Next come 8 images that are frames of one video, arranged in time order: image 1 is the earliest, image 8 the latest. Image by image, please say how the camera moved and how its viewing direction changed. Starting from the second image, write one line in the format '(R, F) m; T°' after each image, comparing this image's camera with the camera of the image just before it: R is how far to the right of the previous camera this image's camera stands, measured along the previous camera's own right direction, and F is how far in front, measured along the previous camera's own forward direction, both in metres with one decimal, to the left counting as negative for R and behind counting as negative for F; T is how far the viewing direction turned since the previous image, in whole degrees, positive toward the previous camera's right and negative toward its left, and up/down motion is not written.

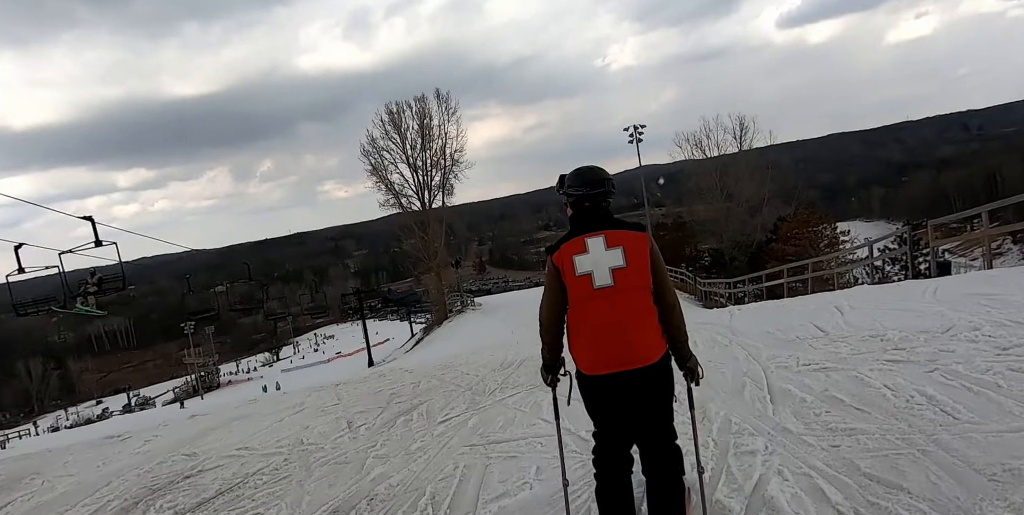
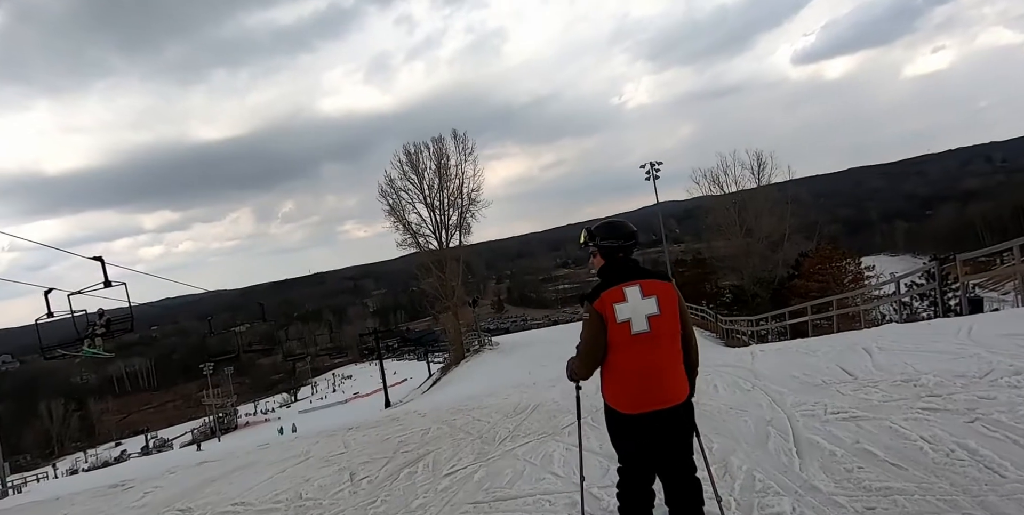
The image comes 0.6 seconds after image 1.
(+0.1, +0.2) m; -2°
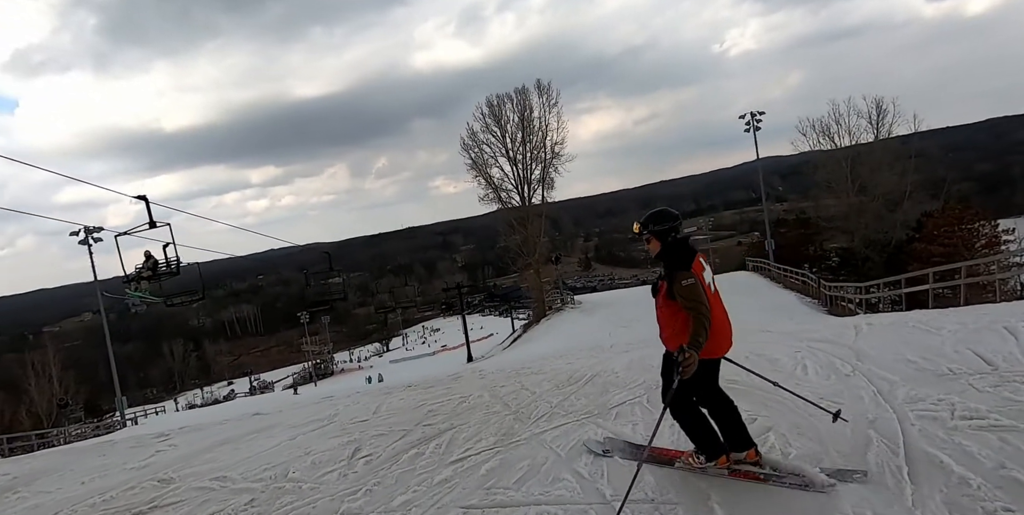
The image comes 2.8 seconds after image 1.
(+0.5, +1.2) m; -8°
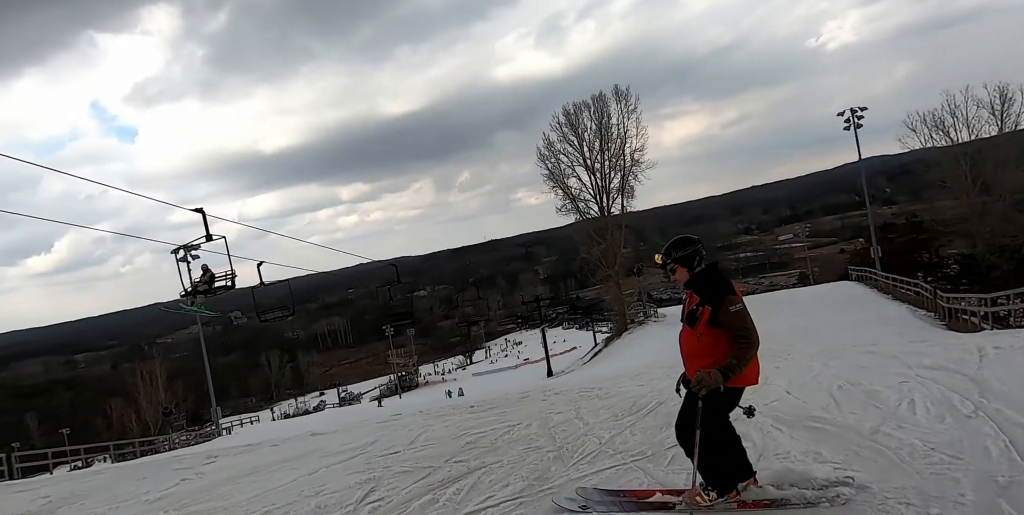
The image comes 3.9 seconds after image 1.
(+0.4, +0.8) m; -8°
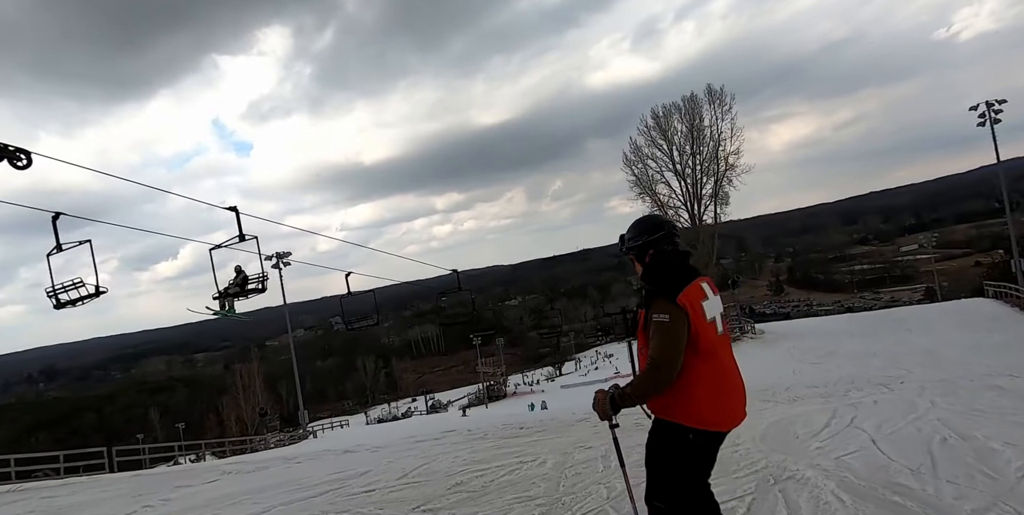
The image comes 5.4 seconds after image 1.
(+0.8, +1.2) m; -9°
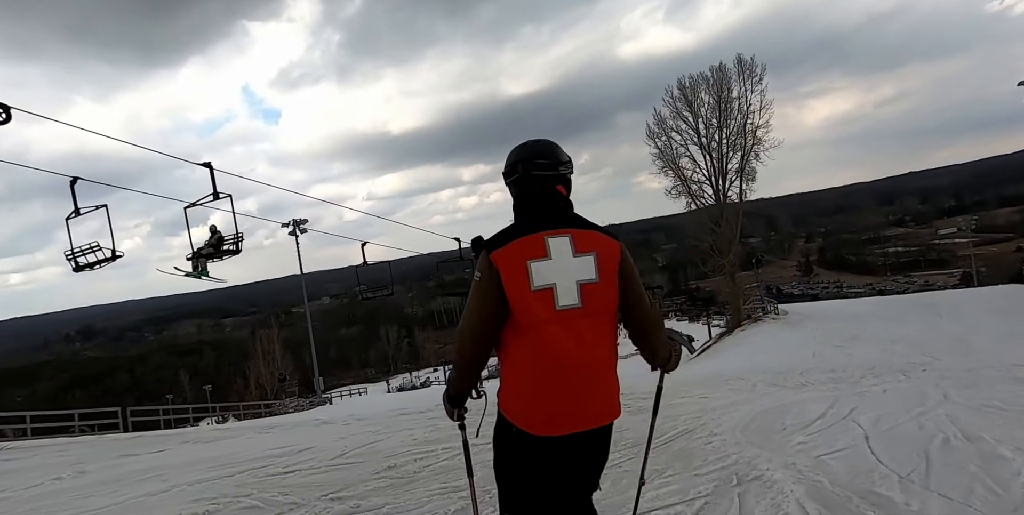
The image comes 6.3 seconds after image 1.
(+0.7, +0.7) m; -3°
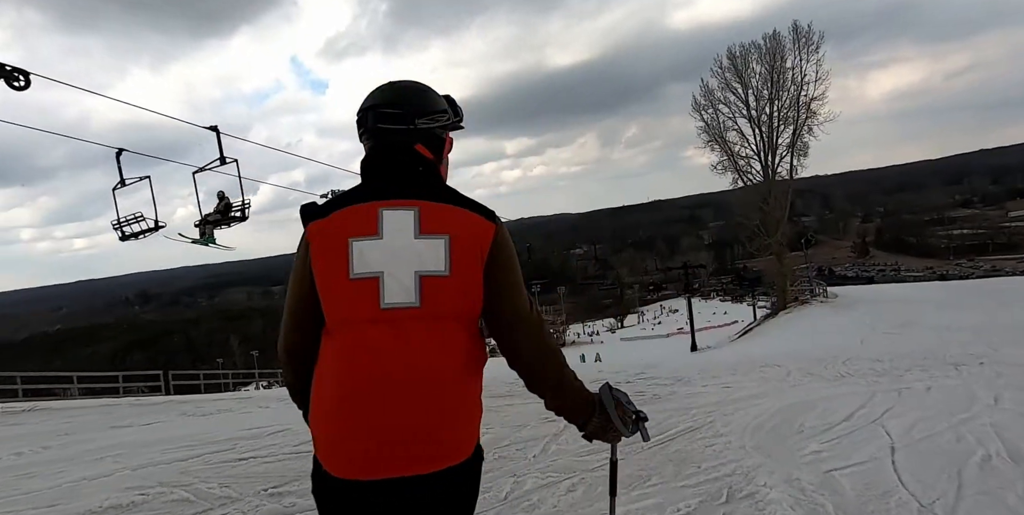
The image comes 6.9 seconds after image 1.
(+0.5, +0.6) m; -4°
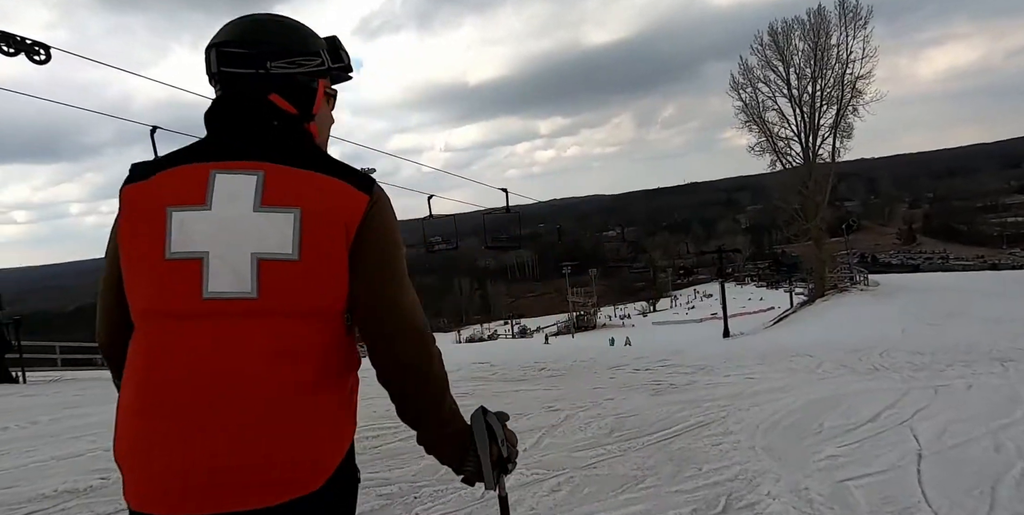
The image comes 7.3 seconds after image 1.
(+0.3, +0.4) m; -3°
